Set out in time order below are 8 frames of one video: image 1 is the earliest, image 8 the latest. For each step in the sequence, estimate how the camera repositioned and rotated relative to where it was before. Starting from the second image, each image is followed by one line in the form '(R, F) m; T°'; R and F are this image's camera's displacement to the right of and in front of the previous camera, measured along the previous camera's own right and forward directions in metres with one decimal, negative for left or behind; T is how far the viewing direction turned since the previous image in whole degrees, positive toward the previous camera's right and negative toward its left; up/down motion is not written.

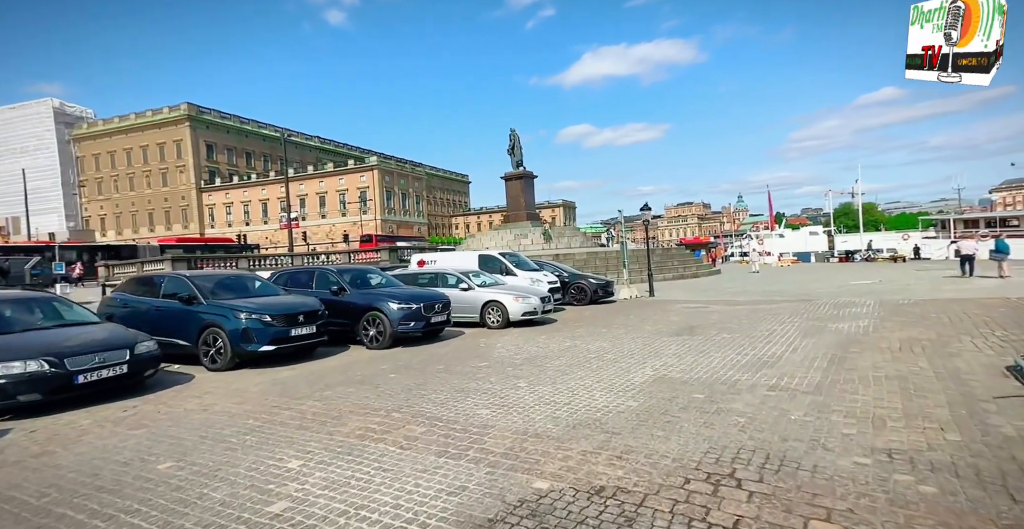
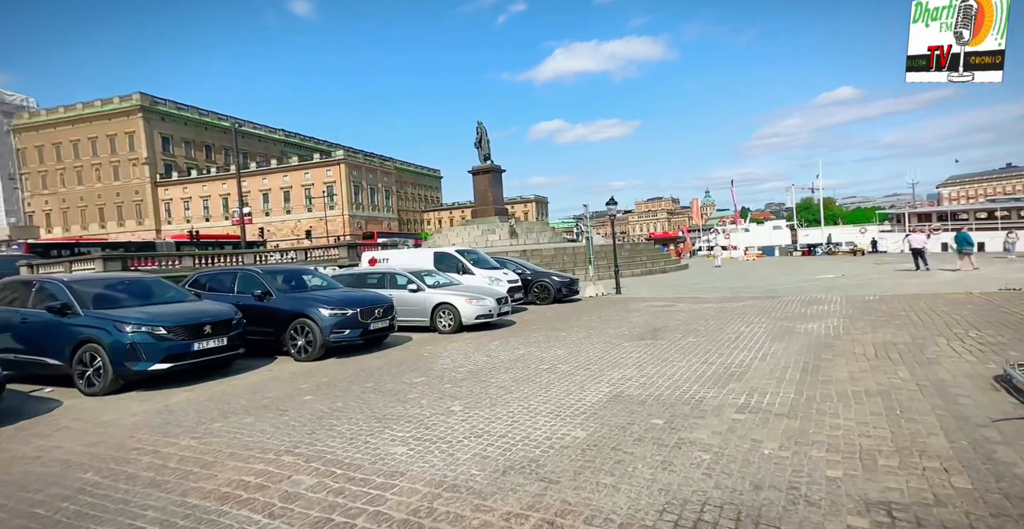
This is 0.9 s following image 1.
(+0.3, +0.7) m; +3°
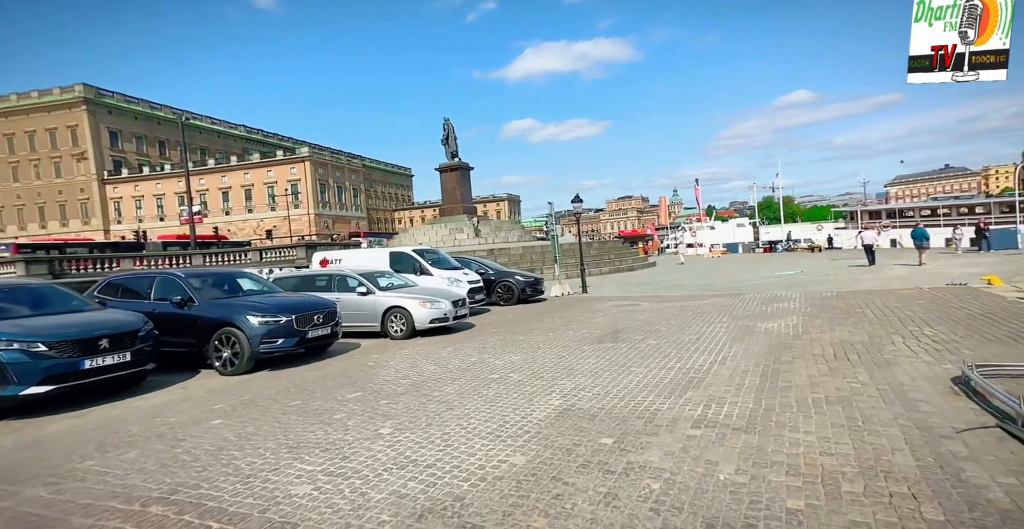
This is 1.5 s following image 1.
(+0.2, +0.4) m; +3°
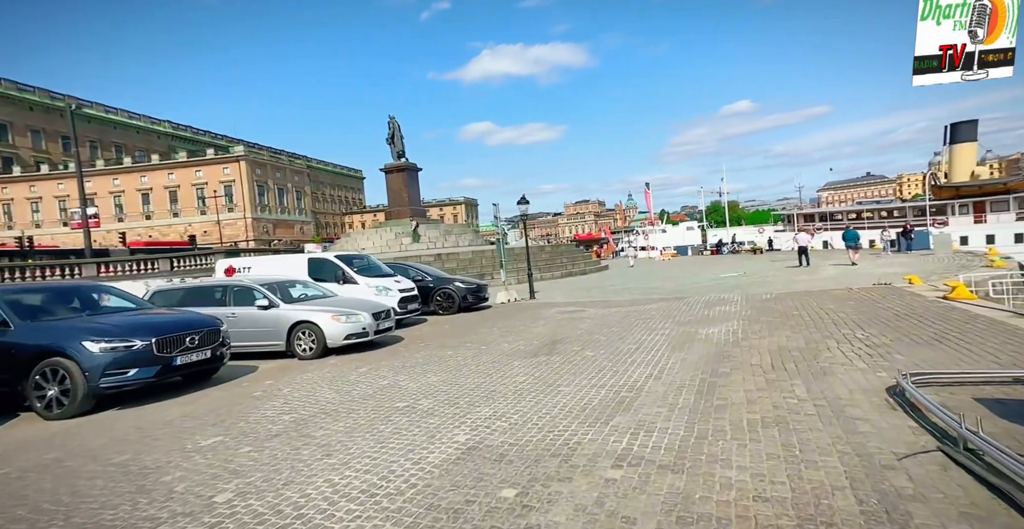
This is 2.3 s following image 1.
(+0.4, +0.6) m; +5°
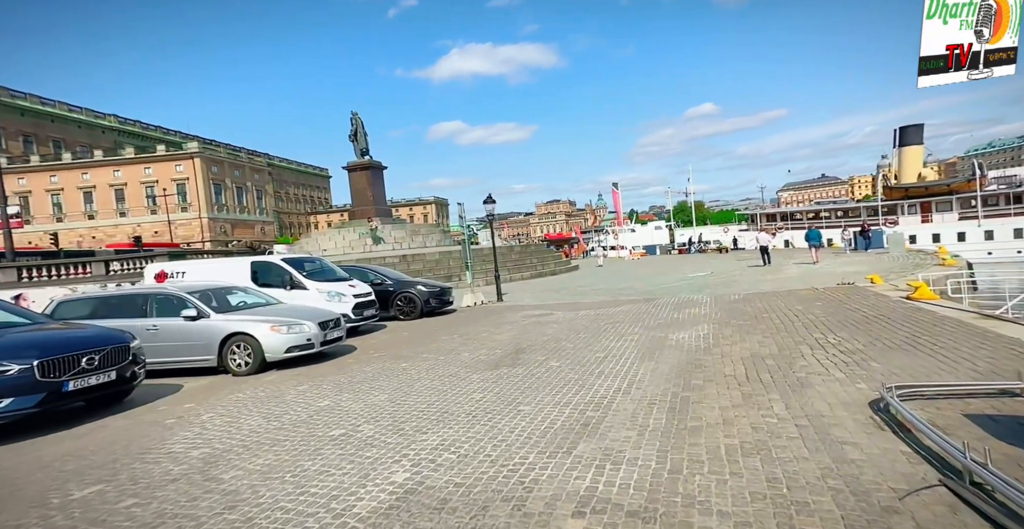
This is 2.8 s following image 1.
(+0.2, +0.6) m; +3°
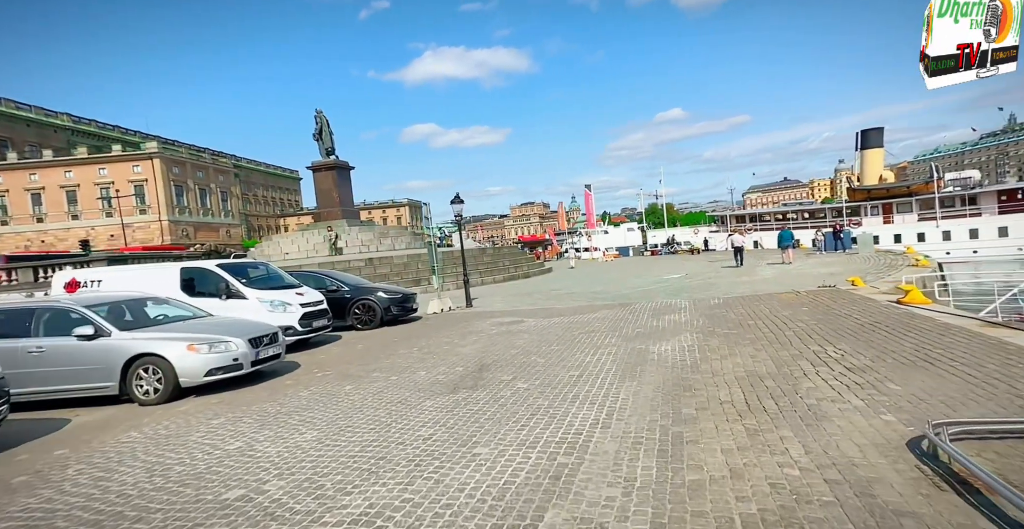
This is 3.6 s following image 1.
(+0.2, +1.1) m; +3°
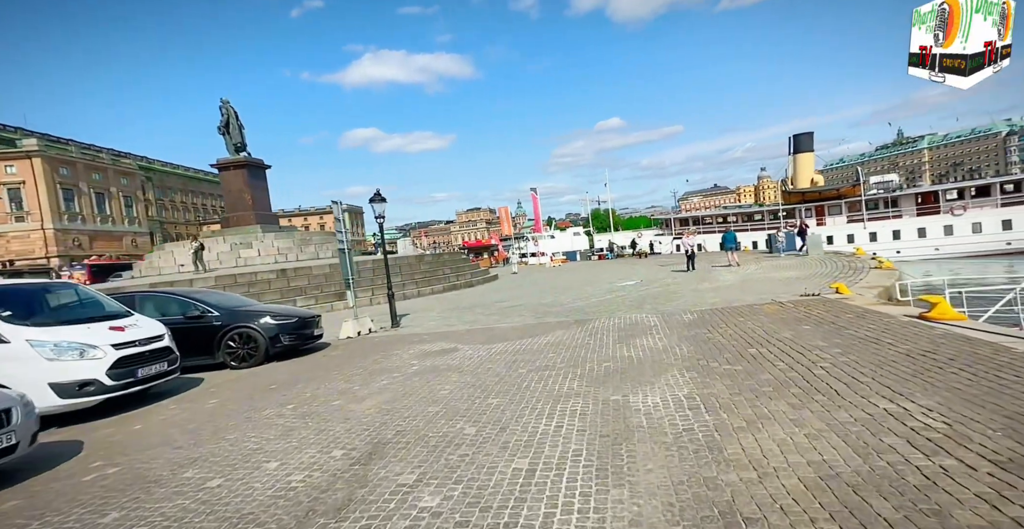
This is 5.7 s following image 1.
(+0.4, +3.0) m; +5°
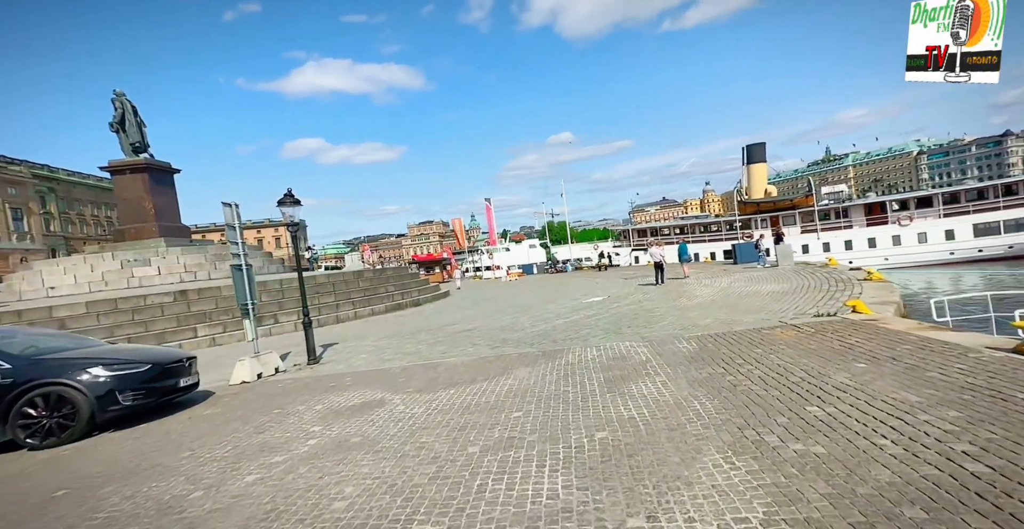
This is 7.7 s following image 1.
(+0.1, +3.0) m; +5°
